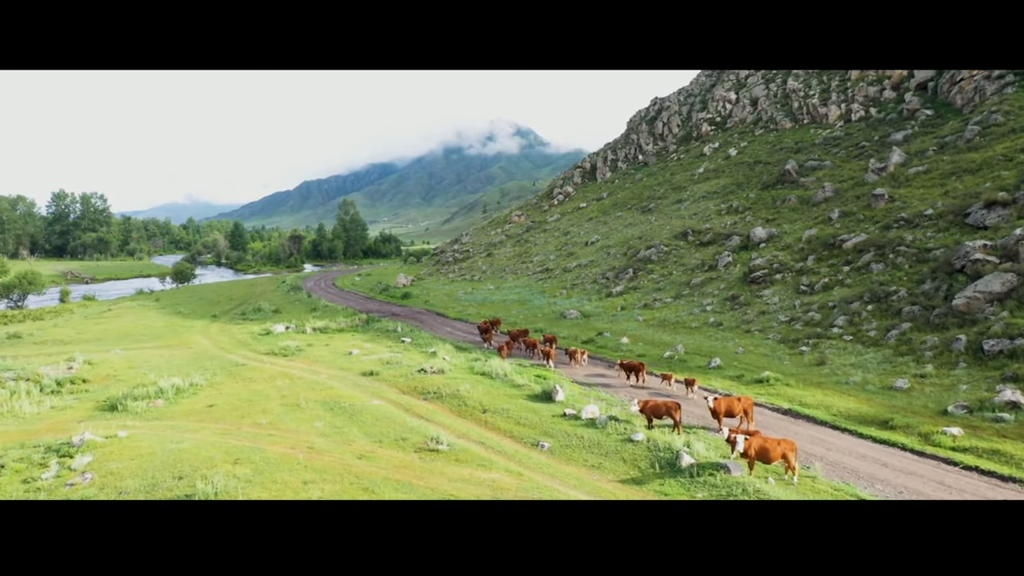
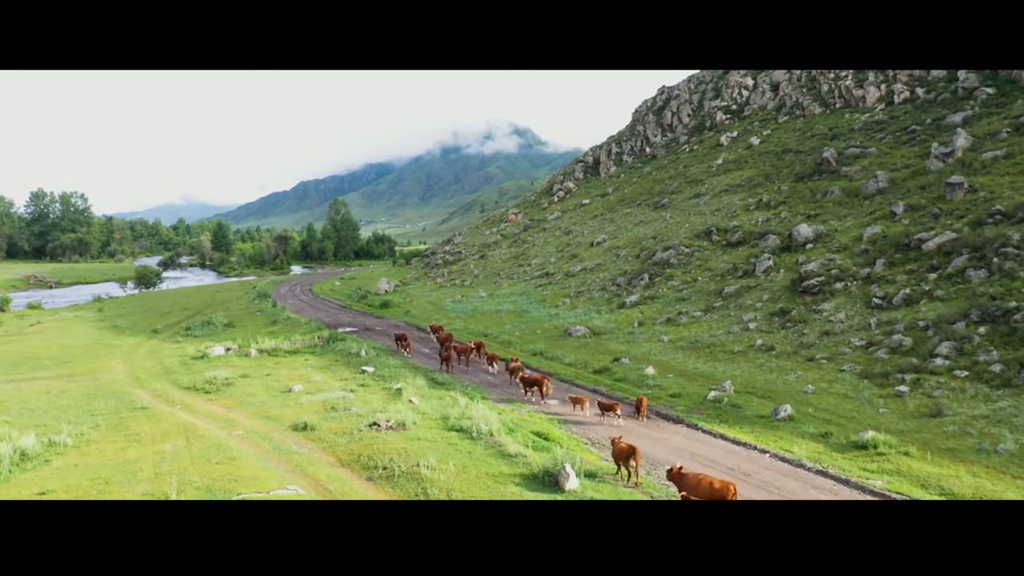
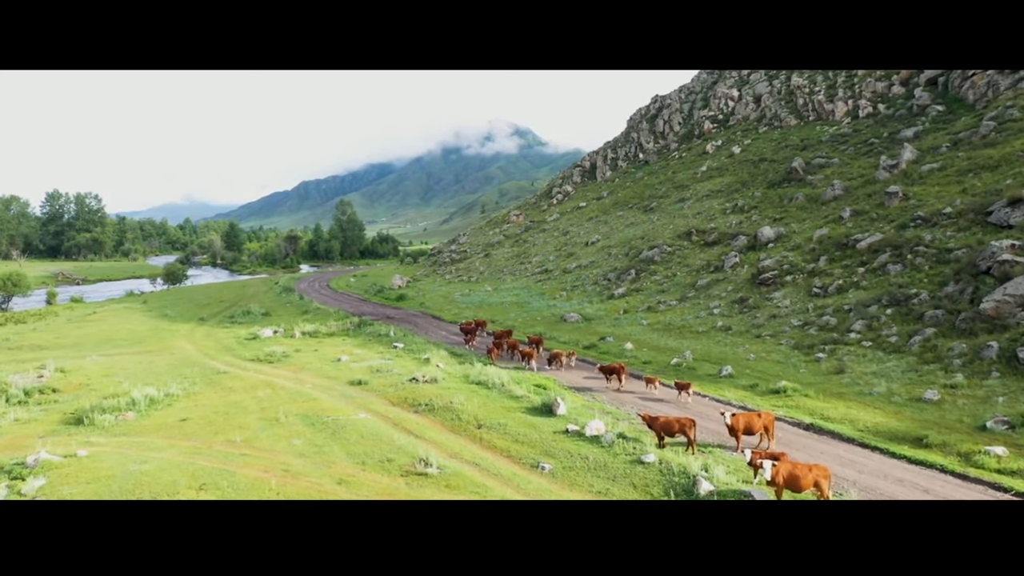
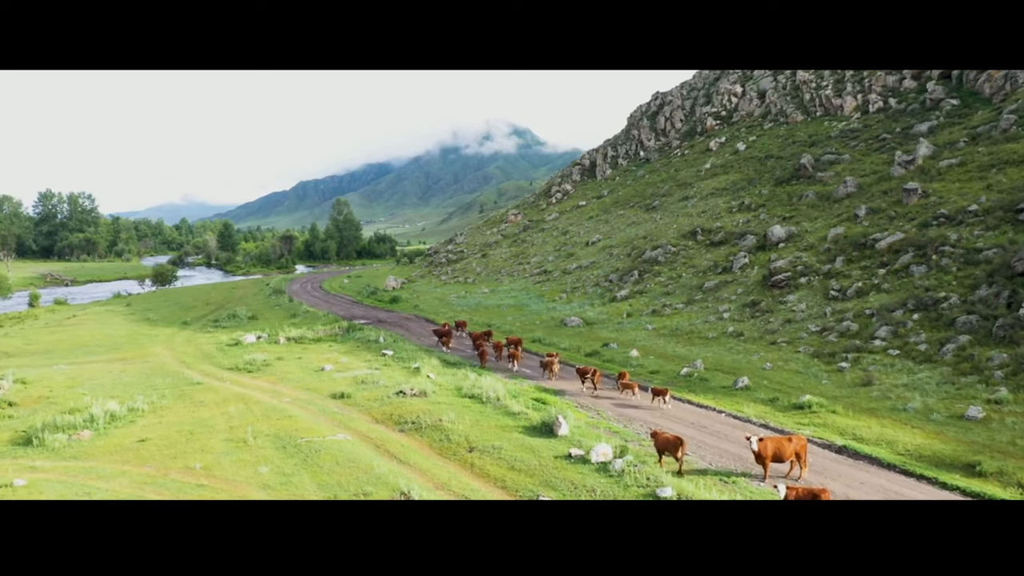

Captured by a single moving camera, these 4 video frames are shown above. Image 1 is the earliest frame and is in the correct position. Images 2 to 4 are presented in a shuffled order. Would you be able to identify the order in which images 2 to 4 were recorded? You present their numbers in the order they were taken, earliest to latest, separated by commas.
3, 4, 2
